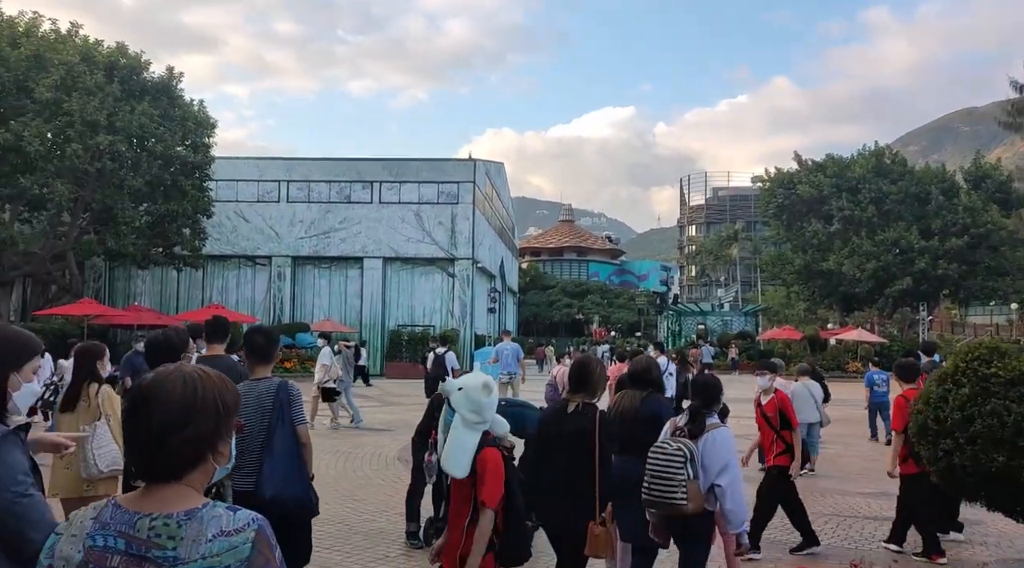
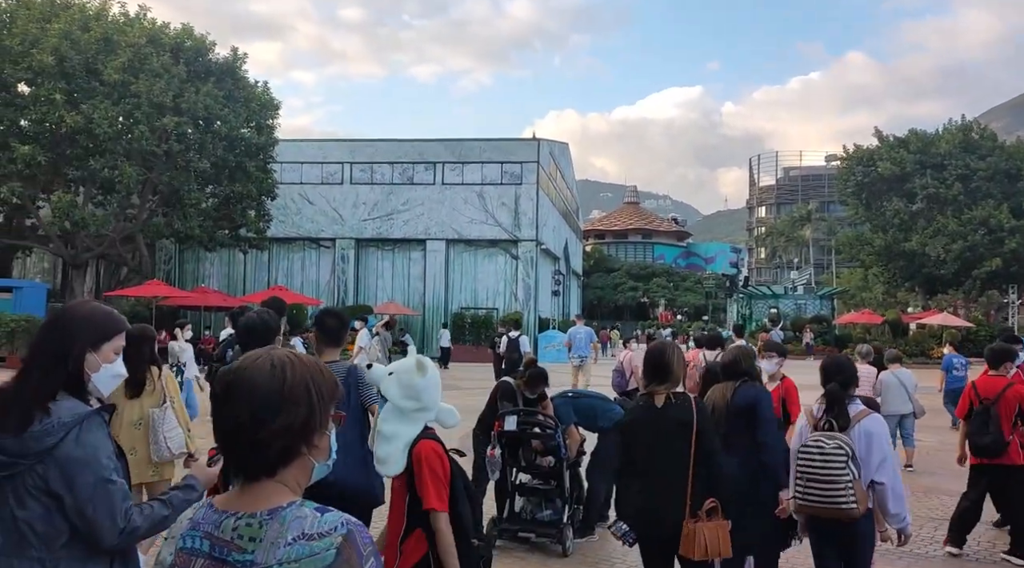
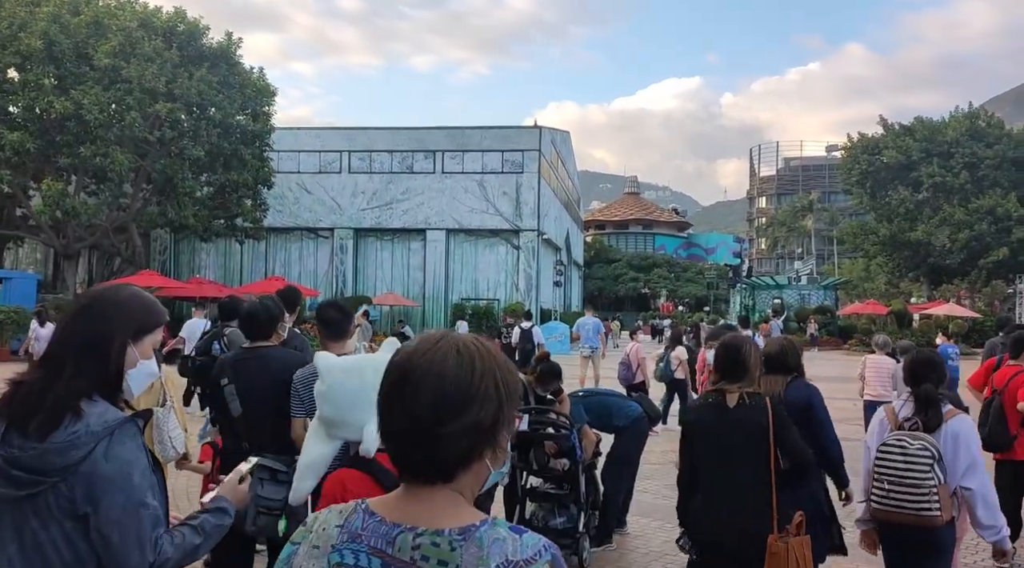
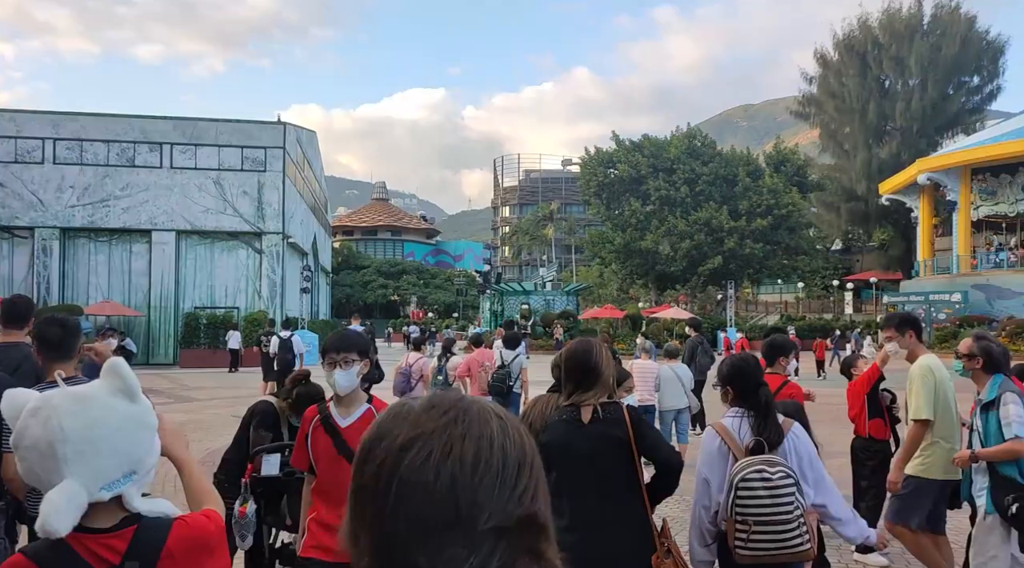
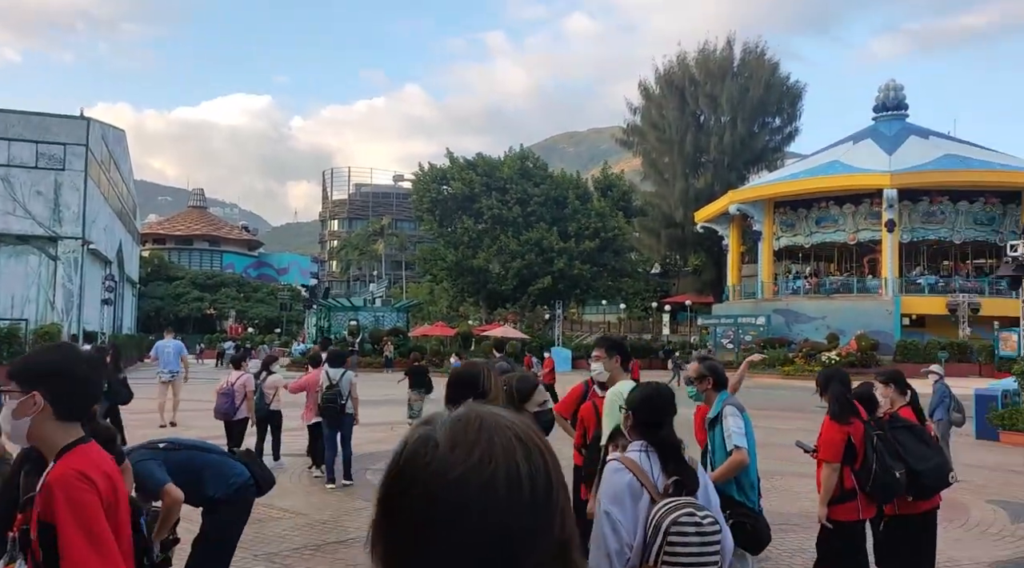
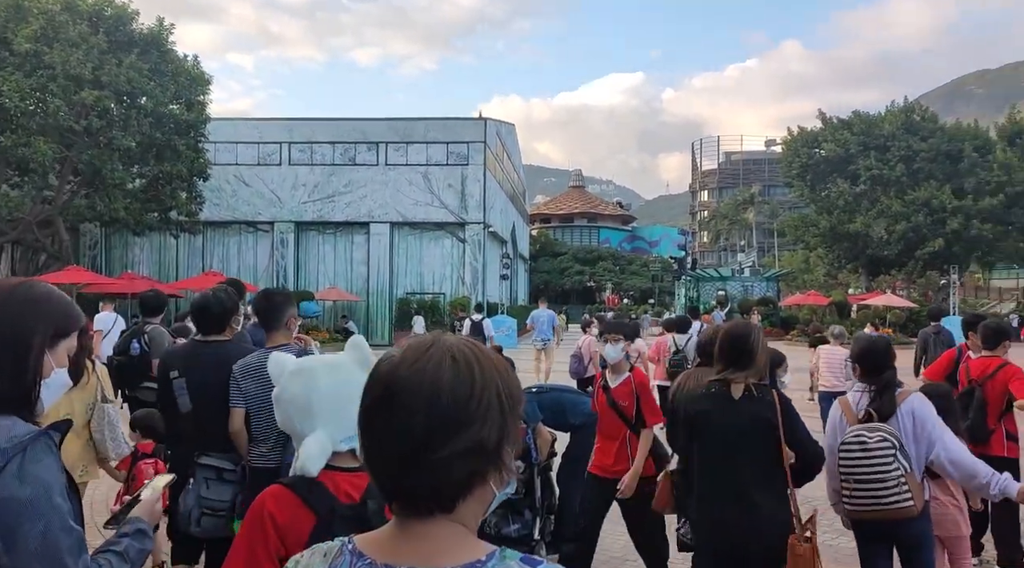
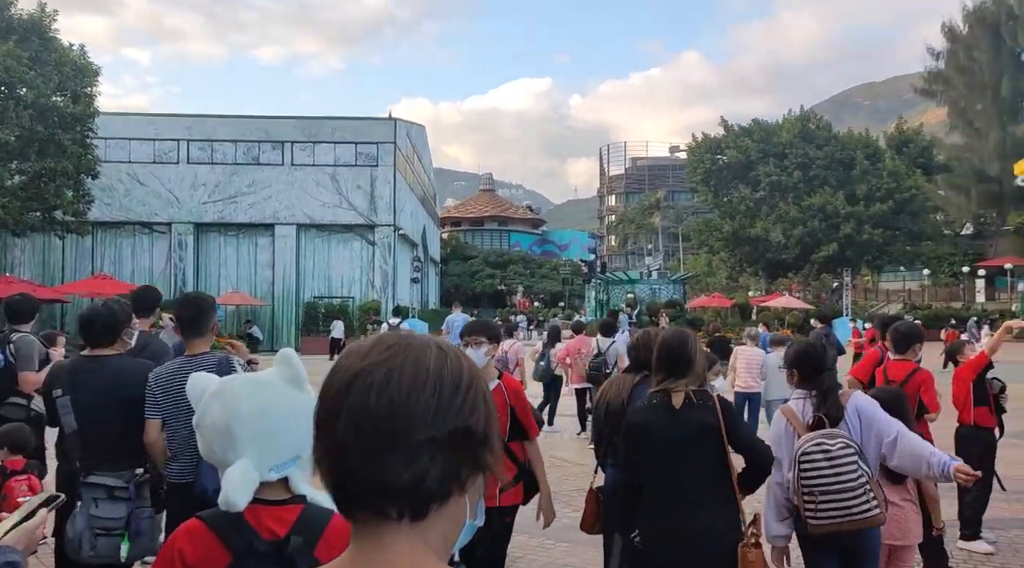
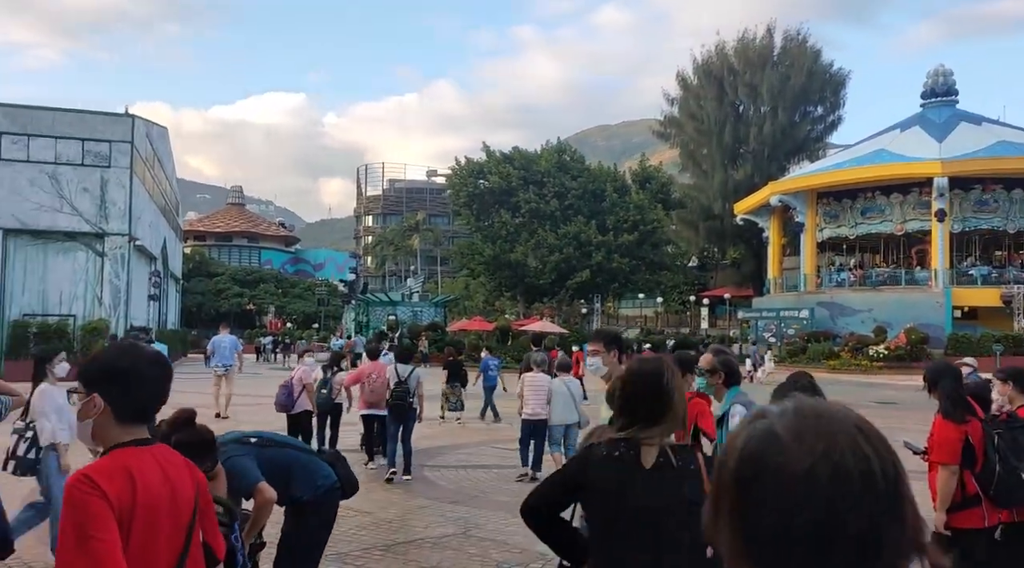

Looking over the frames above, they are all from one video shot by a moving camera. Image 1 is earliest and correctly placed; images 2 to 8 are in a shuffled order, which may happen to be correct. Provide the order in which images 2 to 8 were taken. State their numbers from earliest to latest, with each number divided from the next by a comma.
2, 3, 6, 7, 4, 5, 8
